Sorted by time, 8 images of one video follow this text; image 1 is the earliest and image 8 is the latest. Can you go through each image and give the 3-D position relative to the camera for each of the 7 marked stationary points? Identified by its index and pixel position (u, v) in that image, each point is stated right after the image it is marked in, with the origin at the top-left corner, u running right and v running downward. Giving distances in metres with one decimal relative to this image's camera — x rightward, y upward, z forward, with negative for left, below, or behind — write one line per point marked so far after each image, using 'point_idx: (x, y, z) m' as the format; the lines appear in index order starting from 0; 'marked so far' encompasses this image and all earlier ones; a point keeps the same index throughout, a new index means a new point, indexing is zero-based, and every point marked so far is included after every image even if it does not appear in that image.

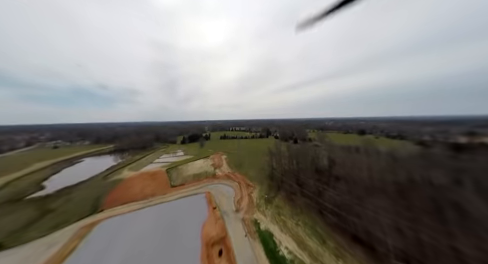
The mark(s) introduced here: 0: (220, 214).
0: (-3.5, -12.1, +15.1) m
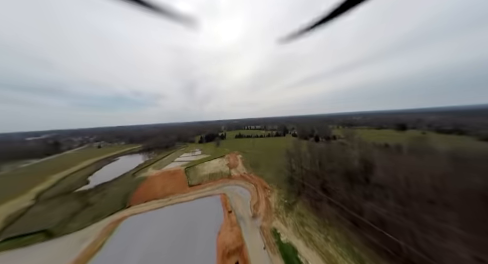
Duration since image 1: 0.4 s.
0: (-1.2, -12.1, +14.2) m
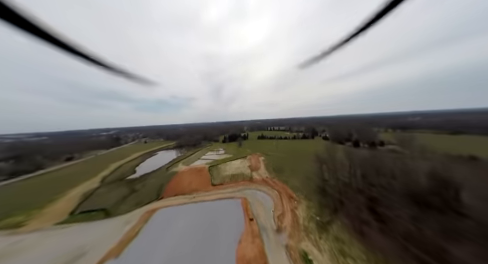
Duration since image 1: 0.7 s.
0: (+1.7, -12.3, +13.0) m
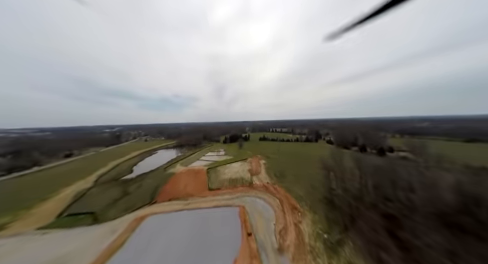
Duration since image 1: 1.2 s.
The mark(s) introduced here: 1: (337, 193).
0: (+1.3, -12.8, +11.4) m
1: (+15.8, -10.4, +17.6) m
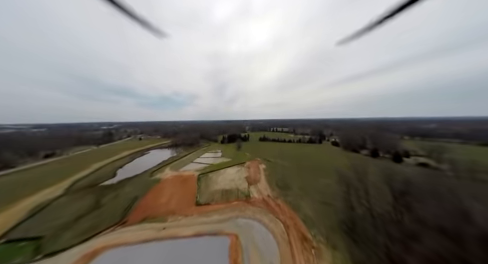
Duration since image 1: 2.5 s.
0: (+0.4, -13.3, +7.2) m
1: (+15.0, -11.0, +13.3) m
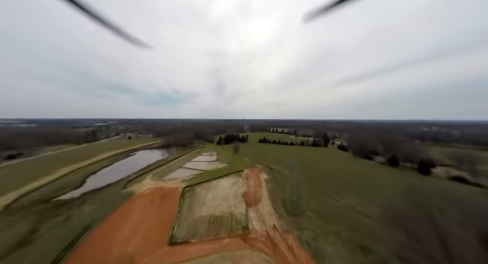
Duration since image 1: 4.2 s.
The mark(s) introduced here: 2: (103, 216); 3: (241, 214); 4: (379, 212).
0: (-0.1, -14.0, +1.6) m
1: (+14.5, -12.1, +7.8) m
2: (-21.8, -13.0, +16.0) m
3: (-0.4, -12.1, +15.6) m
4: (+18.6, -8.8, +15.1) m
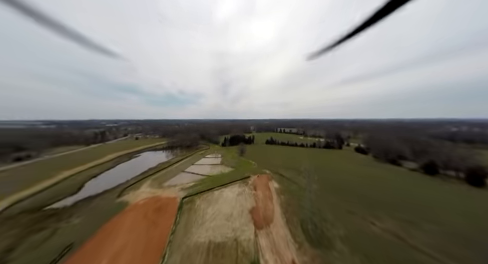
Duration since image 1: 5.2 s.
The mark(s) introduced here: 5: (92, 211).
0: (+0.2, -14.5, -1.8) m
1: (+15.1, -12.6, +3.6) m
2: (-20.7, -13.5, +13.7) m
3: (+0.6, -12.6, +12.2) m
4: (+19.5, -9.3, +10.7) m
5: (-25.0, -13.4, +16.5) m
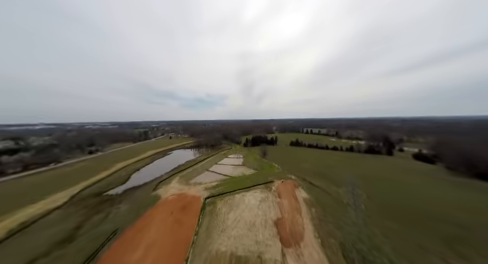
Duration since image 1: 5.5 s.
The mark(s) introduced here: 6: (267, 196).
0: (+0.2, -14.7, -3.3) m
1: (+15.8, -12.8, -0.7) m
2: (-17.5, -13.6, +15.9) m
3: (+3.2, -12.8, +10.4) m
4: (+21.5, -9.6, +5.4) m
5: (-21.2, -13.4, +19.4) m
6: (+4.4, -11.8, +19.5) m
